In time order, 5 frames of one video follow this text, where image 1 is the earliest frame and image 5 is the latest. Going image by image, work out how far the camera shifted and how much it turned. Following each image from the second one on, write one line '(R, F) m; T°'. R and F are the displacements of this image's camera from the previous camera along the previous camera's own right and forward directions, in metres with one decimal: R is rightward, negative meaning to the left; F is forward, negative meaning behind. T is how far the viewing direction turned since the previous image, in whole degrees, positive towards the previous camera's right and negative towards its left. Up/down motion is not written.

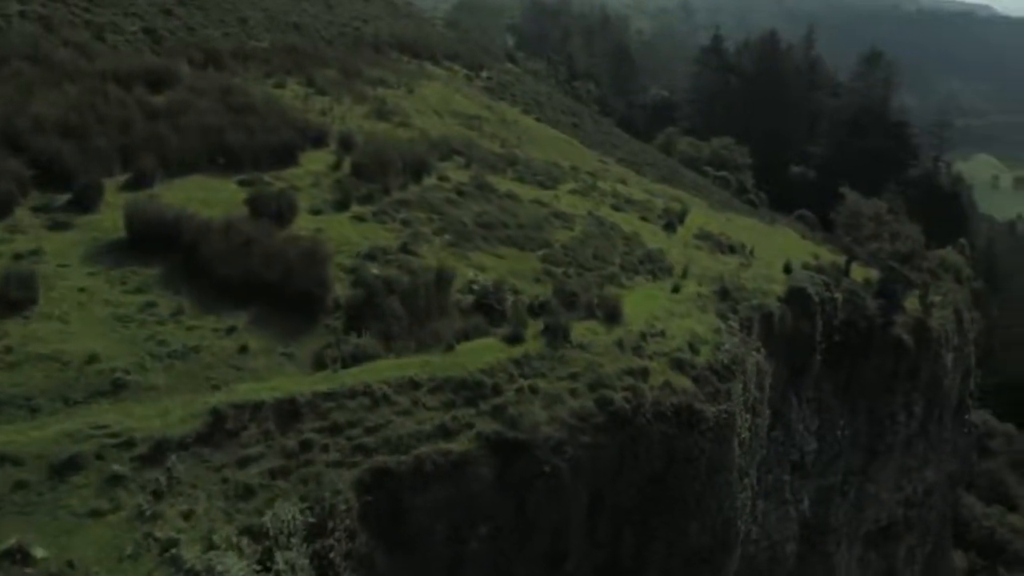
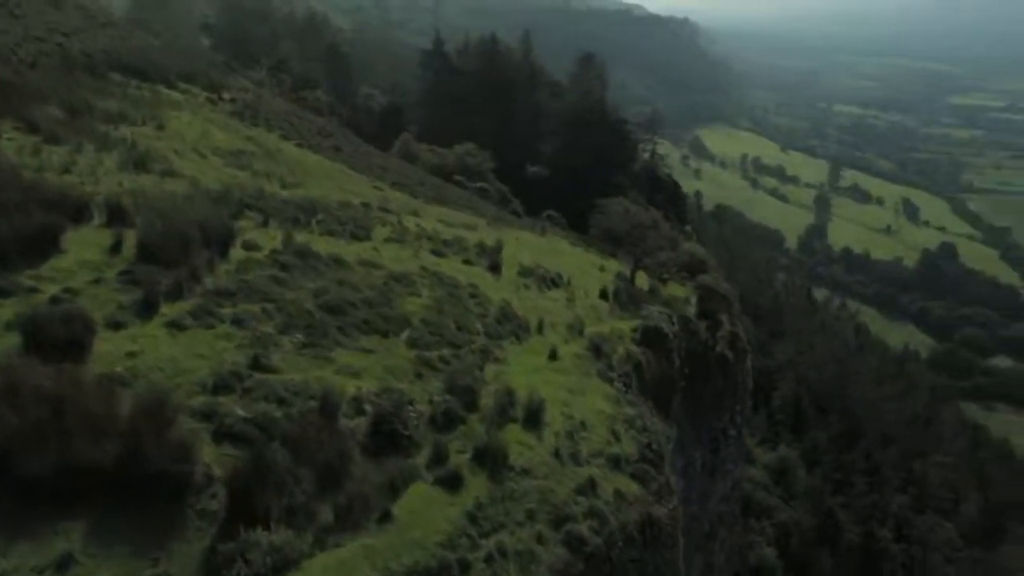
(-2.9, +3.6) m; +19°
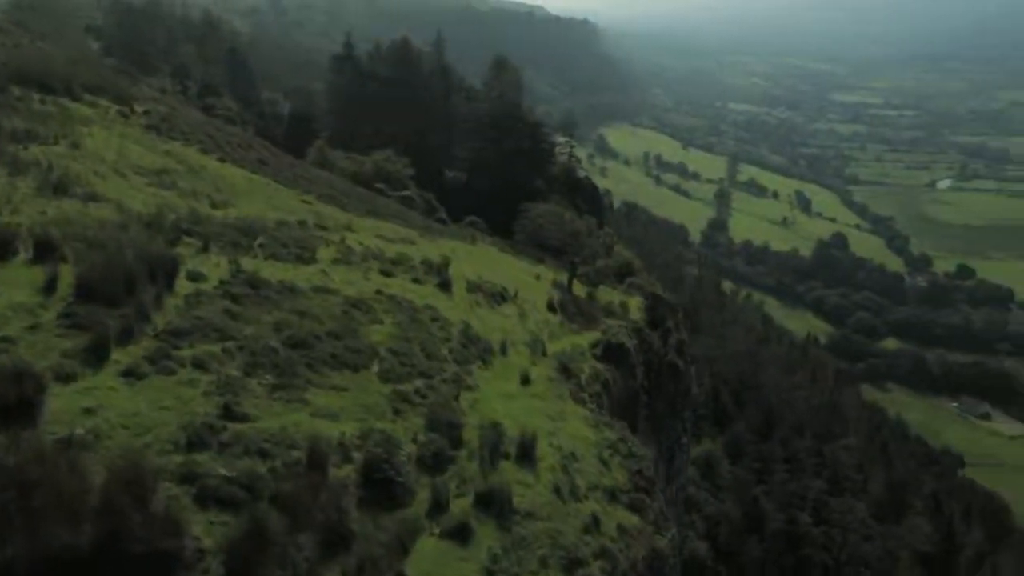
(-1.3, +0.7) m; +6°
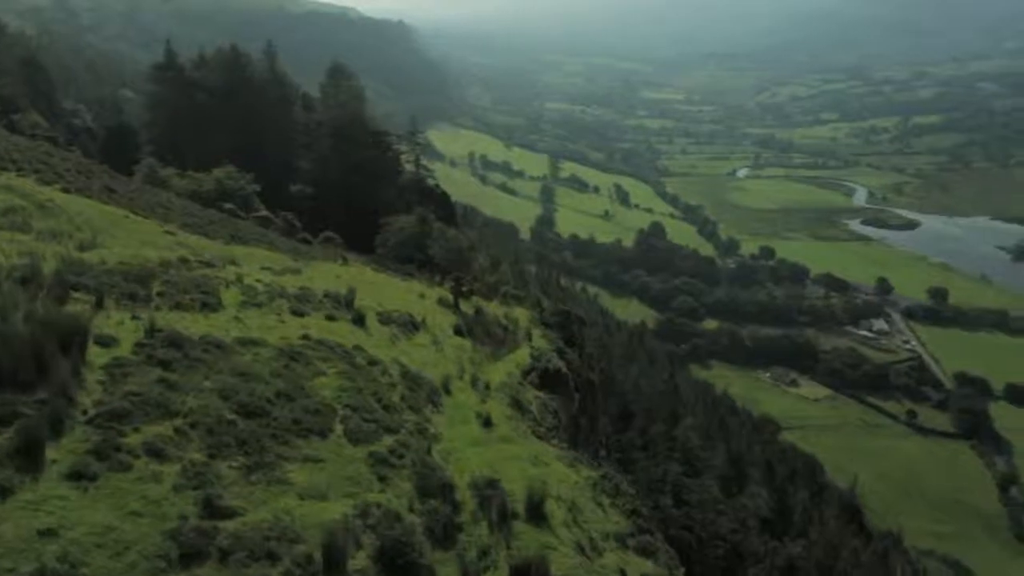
(-2.7, +1.1) m; +12°
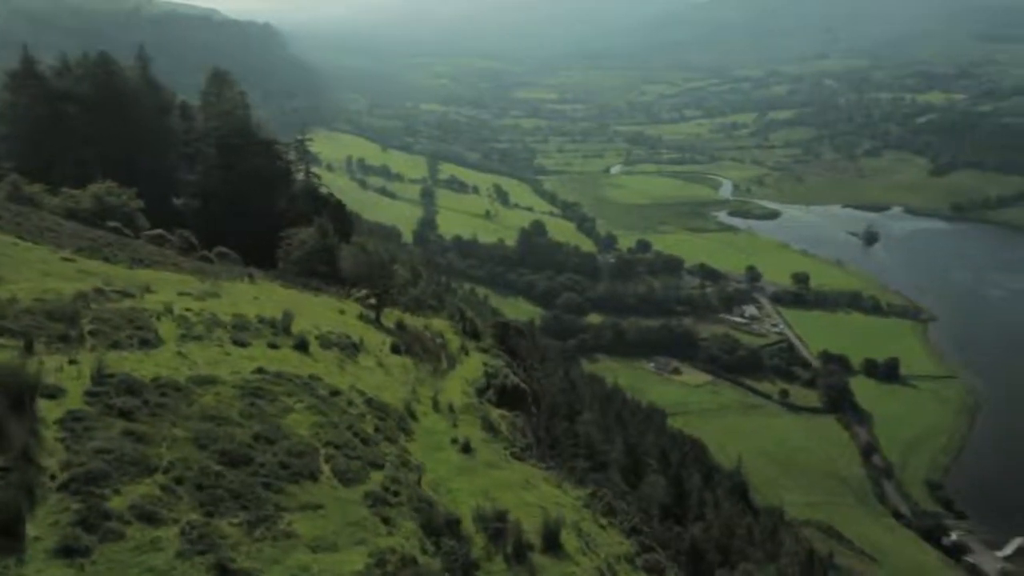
(-1.9, +0.4) m; +8°
